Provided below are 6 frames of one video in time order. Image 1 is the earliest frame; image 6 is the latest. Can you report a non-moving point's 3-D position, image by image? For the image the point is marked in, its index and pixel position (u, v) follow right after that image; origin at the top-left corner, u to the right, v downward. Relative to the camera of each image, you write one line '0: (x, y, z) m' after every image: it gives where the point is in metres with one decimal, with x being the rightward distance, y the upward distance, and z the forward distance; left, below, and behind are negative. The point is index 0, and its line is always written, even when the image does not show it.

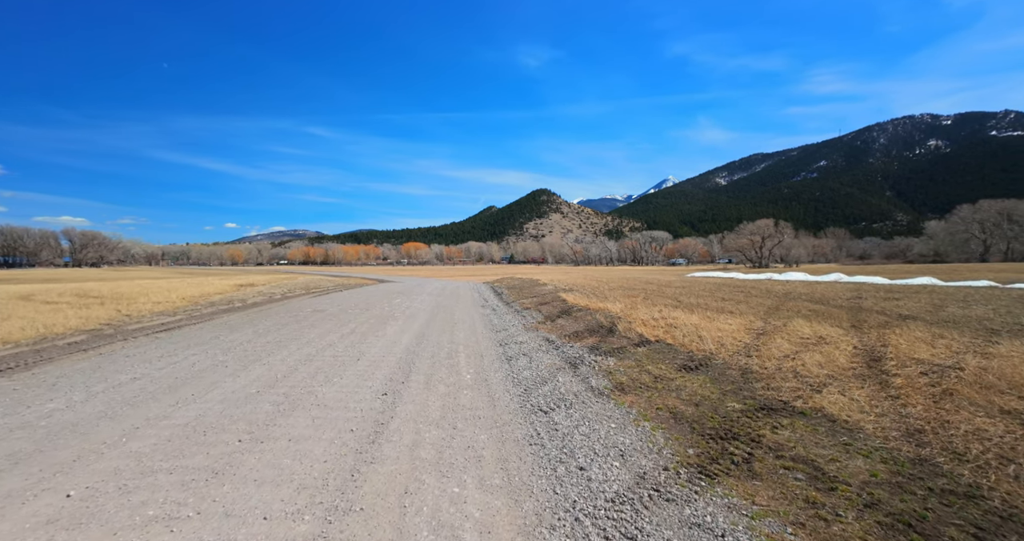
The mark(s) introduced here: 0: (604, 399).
0: (+1.6, -2.2, +6.8) m
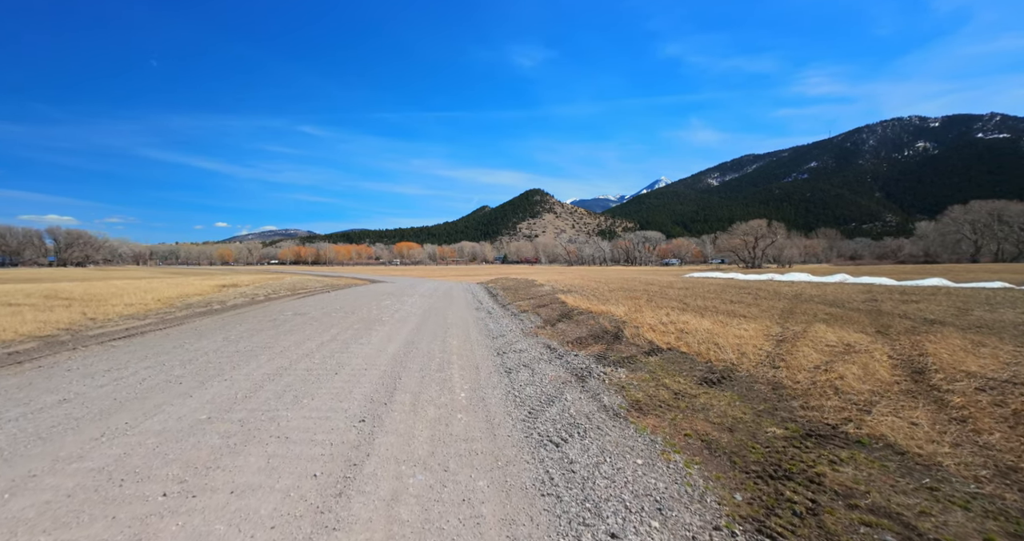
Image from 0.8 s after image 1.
0: (+1.6, -2.2, +5.8) m
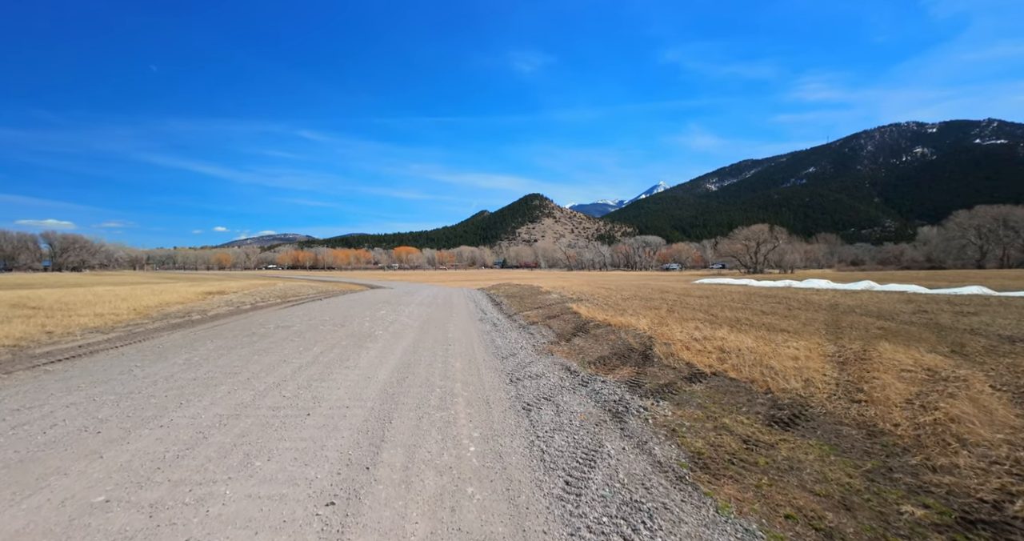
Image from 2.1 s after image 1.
0: (+1.9, -2.4, +4.2) m
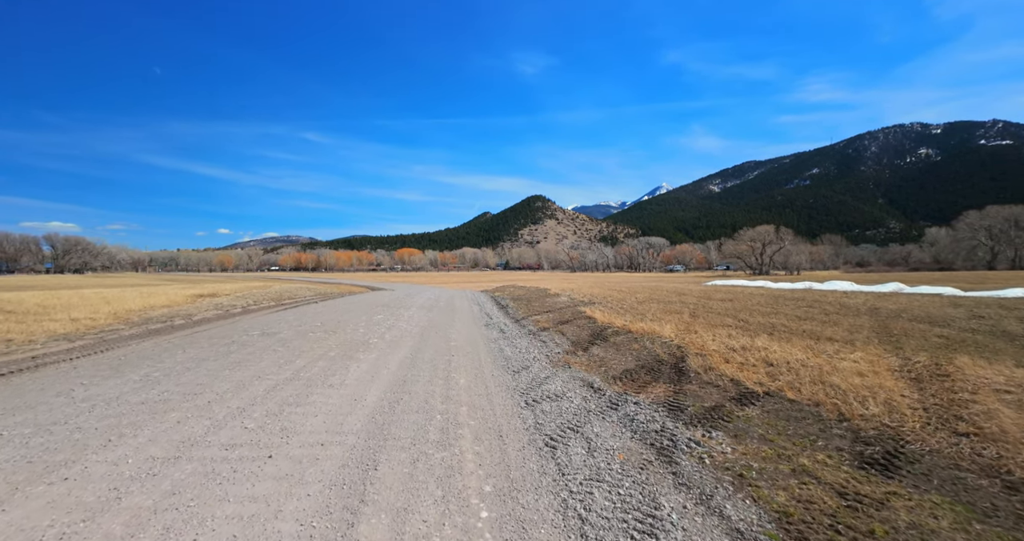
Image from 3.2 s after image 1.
0: (+2.2, -2.4, +2.8) m
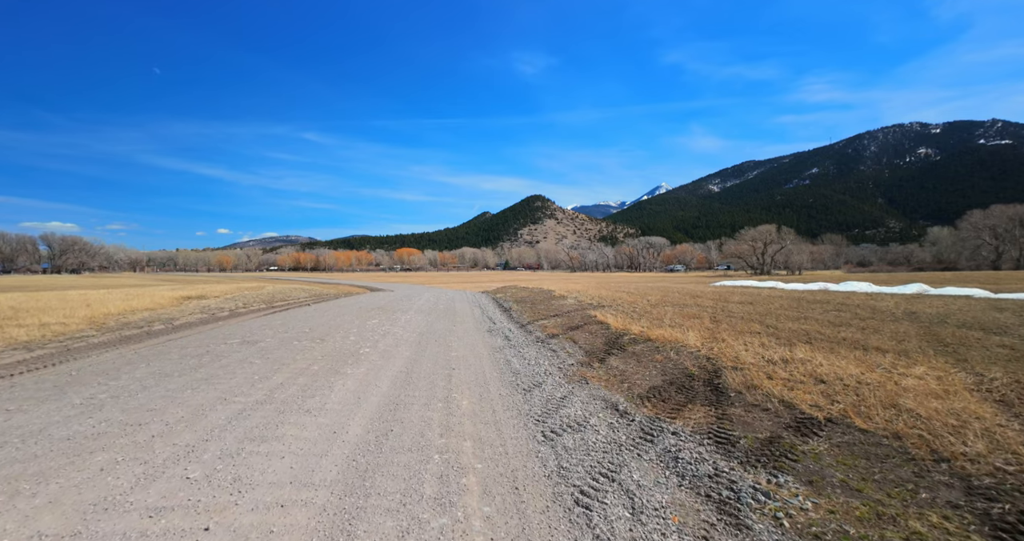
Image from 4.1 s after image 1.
0: (+2.4, -2.4, +1.6) m
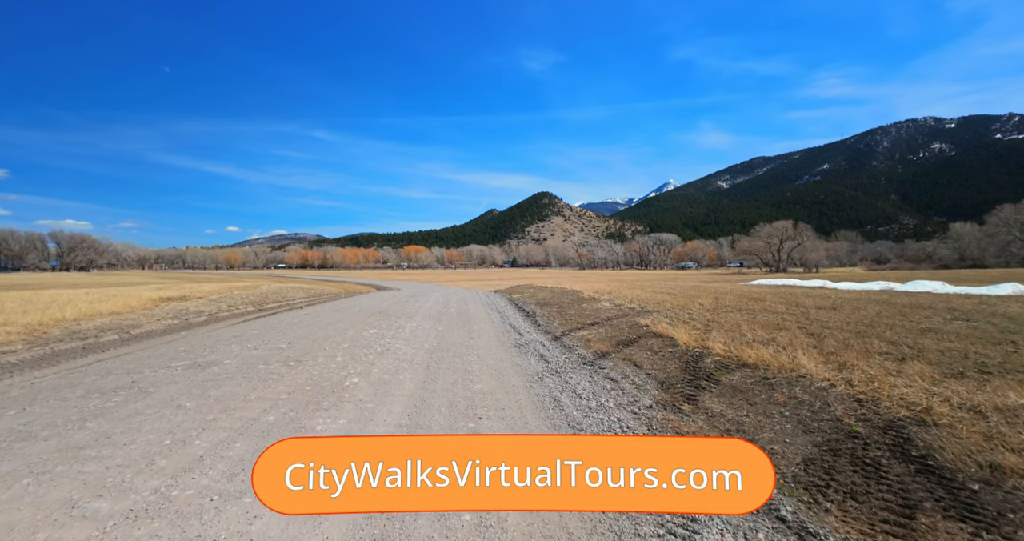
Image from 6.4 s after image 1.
0: (+3.1, -2.5, -1.4) m
